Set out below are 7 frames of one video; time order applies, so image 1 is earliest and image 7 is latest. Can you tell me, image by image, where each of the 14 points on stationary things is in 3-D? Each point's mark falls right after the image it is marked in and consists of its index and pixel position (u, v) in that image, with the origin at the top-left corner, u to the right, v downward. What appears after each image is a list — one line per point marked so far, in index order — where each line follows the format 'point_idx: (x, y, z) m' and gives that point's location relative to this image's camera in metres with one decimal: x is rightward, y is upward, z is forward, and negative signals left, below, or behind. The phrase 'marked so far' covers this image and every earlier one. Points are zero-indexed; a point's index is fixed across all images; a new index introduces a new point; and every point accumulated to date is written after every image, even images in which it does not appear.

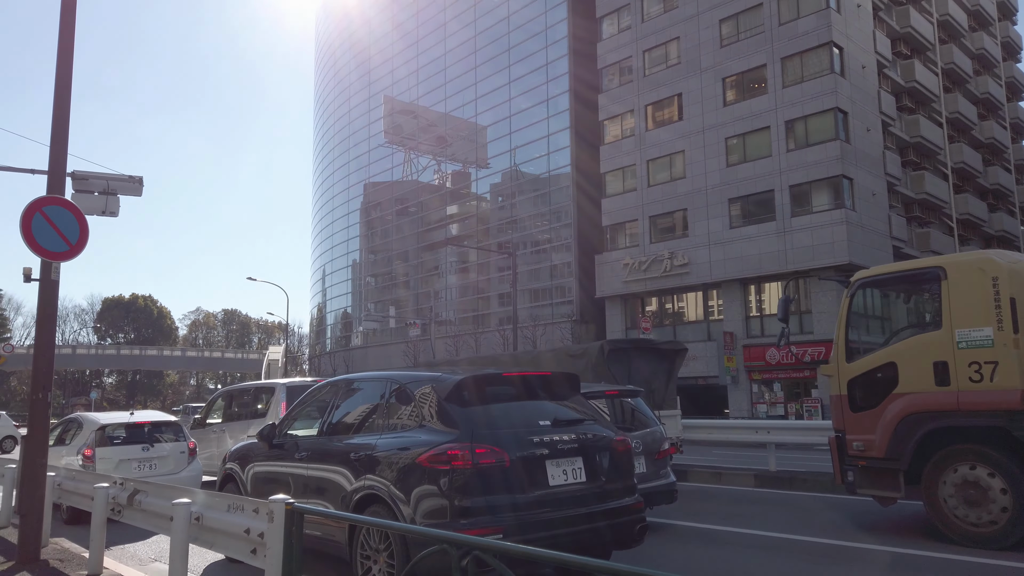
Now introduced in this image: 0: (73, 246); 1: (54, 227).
0: (-3.6, +0.3, +6.2) m
1: (-3.7, +0.5, +6.1) m
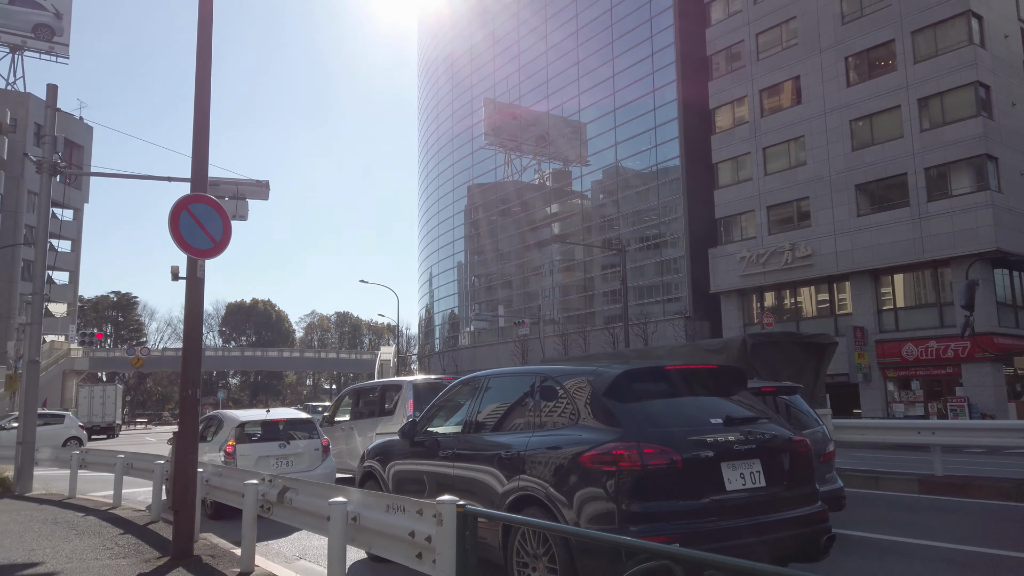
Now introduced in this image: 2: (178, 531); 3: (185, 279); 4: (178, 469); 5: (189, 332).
0: (-2.4, +0.4, +6.2) m
1: (-2.5, +0.5, +6.2) m
2: (-2.7, -2.0, +6.1) m
3: (-2.8, +0.1, +6.5) m
4: (-2.7, -1.5, +6.2) m
5: (-2.7, -0.4, +6.4) m
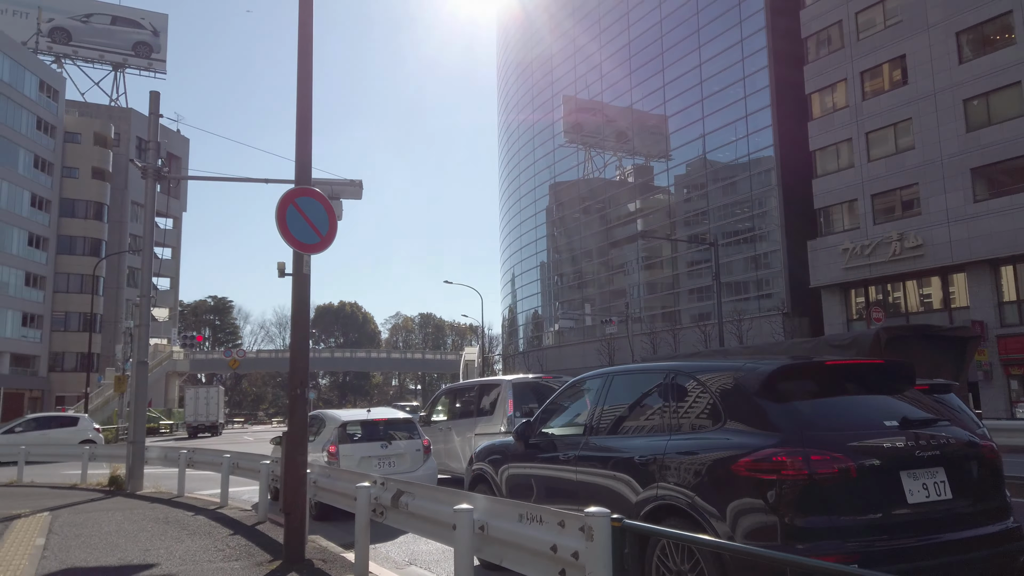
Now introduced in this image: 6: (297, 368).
0: (-1.5, +0.4, +6.0) m
1: (-1.6, +0.5, +6.0) m
2: (-1.8, -1.9, +6.0) m
3: (-1.8, +0.1, +6.3) m
4: (-1.8, -1.4, +6.1) m
5: (-1.8, -0.3, +6.2) m
6: (-1.7, -0.6, +6.2) m
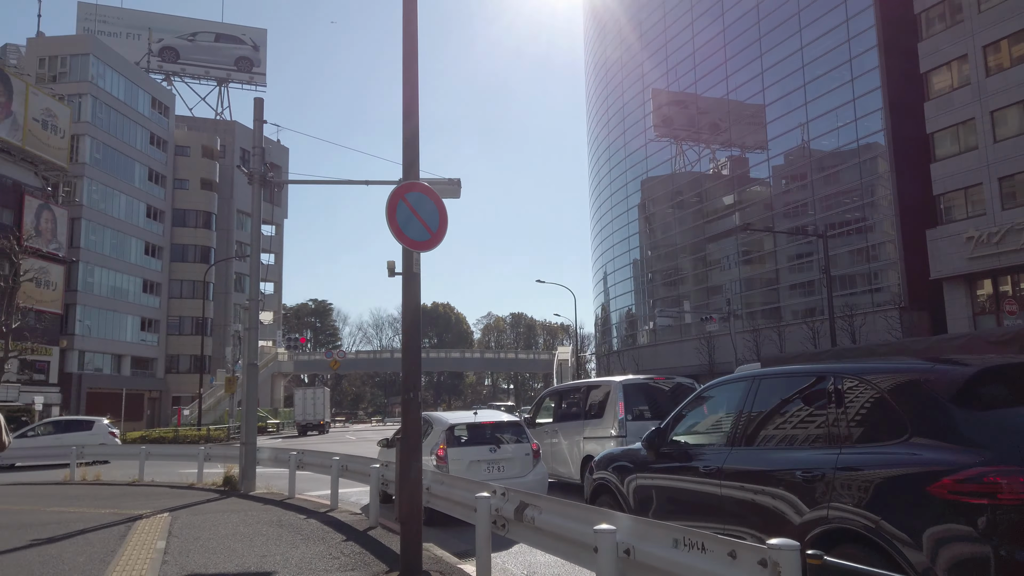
0: (-0.6, +0.4, +5.8) m
1: (-0.7, +0.5, +5.7) m
2: (-0.8, -1.9, +5.7) m
3: (-0.9, +0.1, +6.1) m
4: (-0.8, -1.4, +5.8) m
5: (-0.8, -0.3, +6.0) m
6: (-0.8, -0.6, +5.9) m
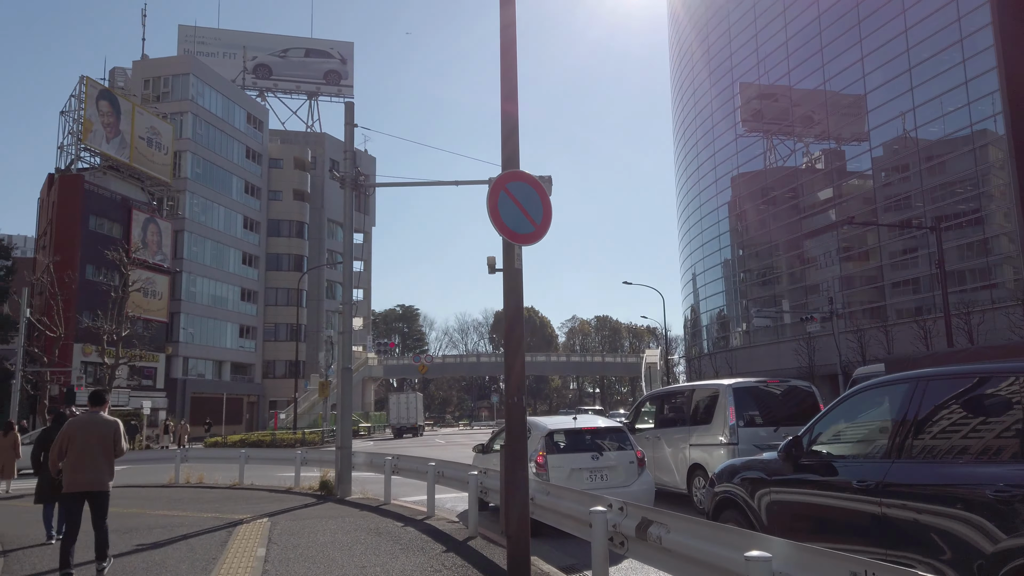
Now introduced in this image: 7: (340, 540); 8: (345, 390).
0: (+0.2, +0.4, +5.4) m
1: (+0.1, +0.6, +5.3) m
2: (0.0, -1.9, +5.3) m
3: (0.0, +0.1, +5.7) m
4: (0.0, -1.4, +5.4) m
5: (0.0, -0.3, +5.6) m
6: (0.0, -0.6, +5.5) m
7: (-1.8, -2.6, +7.9) m
8: (-2.8, -1.7, +12.5) m
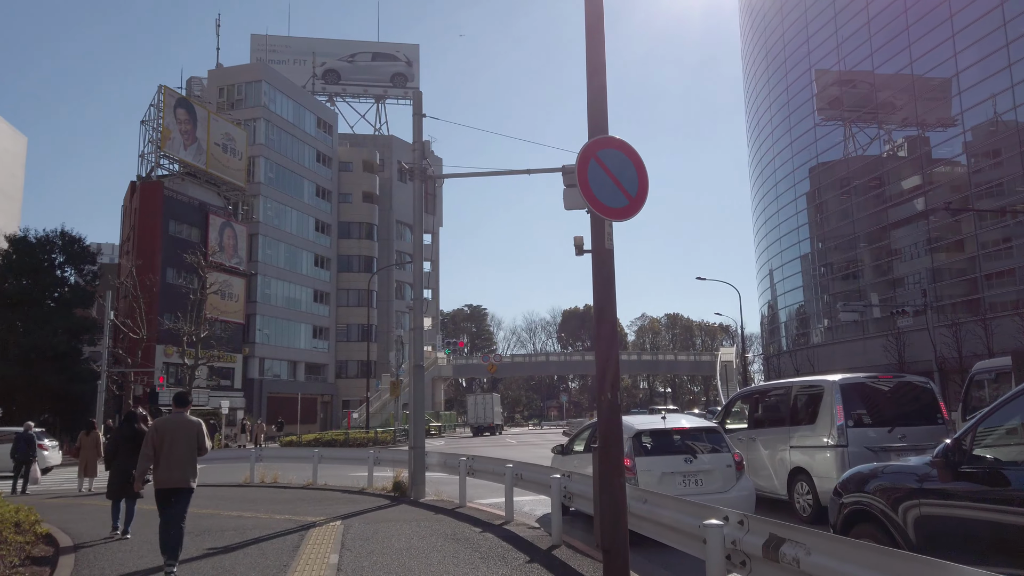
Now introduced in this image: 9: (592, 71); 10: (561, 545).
0: (+0.8, +0.5, +4.7) m
1: (+0.6, +0.7, +4.7) m
2: (+0.6, -1.8, +4.7) m
3: (+0.6, +0.2, +5.1) m
4: (+0.6, -1.3, +4.8) m
5: (+0.6, -0.2, +5.0) m
6: (+0.6, -0.5, +4.9) m
7: (-0.9, -2.5, +7.4) m
8: (-1.5, -1.6, +12.2) m
9: (+0.6, +1.5, +5.5) m
10: (+0.5, -2.5, +7.4) m
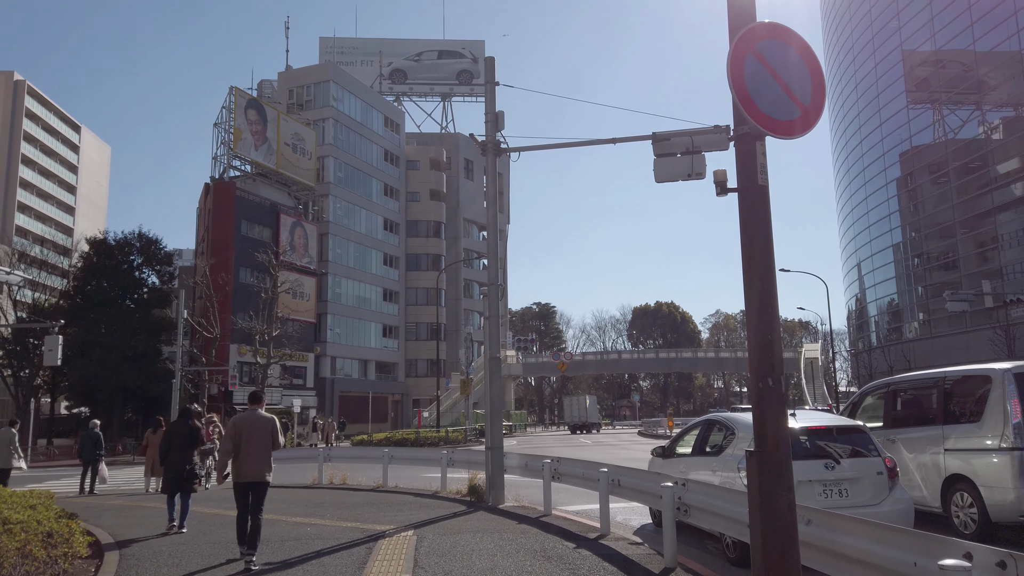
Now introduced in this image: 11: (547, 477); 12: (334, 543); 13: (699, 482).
0: (+1.3, +0.8, +3.5) m
1: (+1.2, +0.9, +3.4) m
2: (+1.2, -1.5, +3.4) m
3: (+1.2, +0.5, +3.8) m
4: (+1.2, -1.1, +3.6) m
5: (+1.2, +0.1, +3.7) m
6: (+1.2, -0.3, +3.6) m
7: (-0.1, -2.3, +6.2) m
8: (-0.3, -1.4, +11.0) m
9: (+1.2, +1.8, +4.2) m
10: (+1.3, -2.2, +6.1) m
11: (+0.4, -2.3, +9.5) m
12: (-1.8, -2.6, +7.9) m
13: (+1.6, -1.6, +6.4) m
